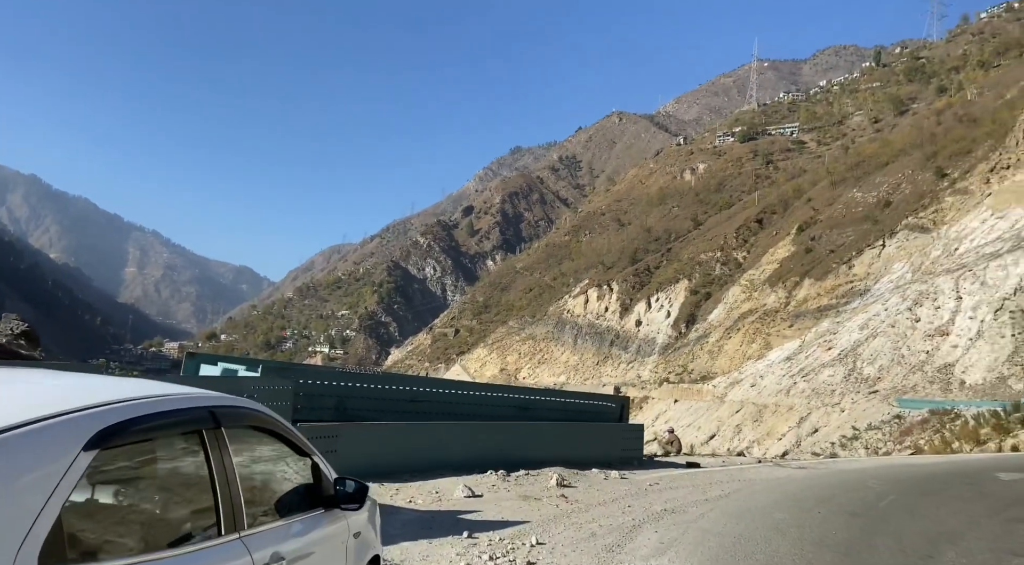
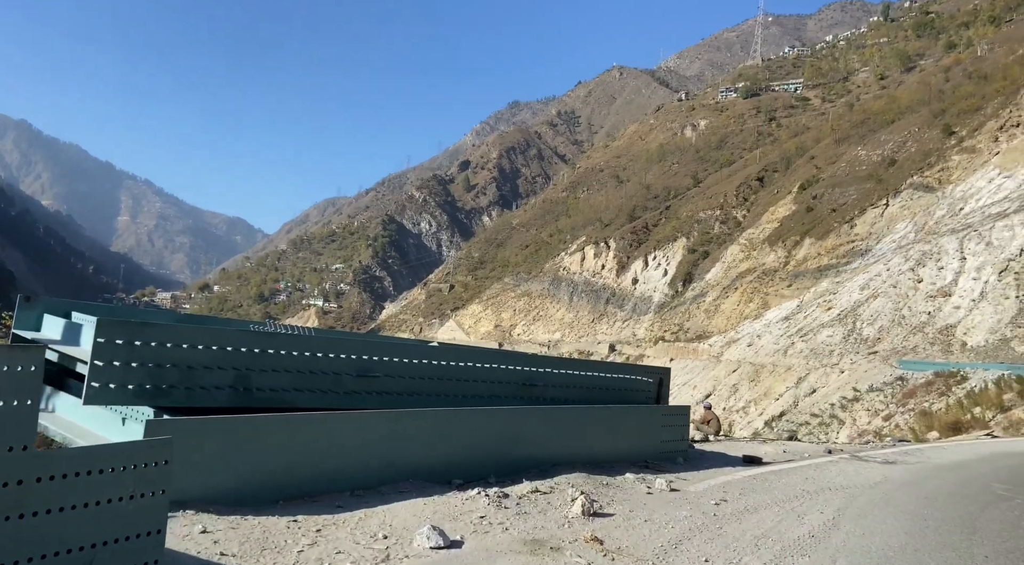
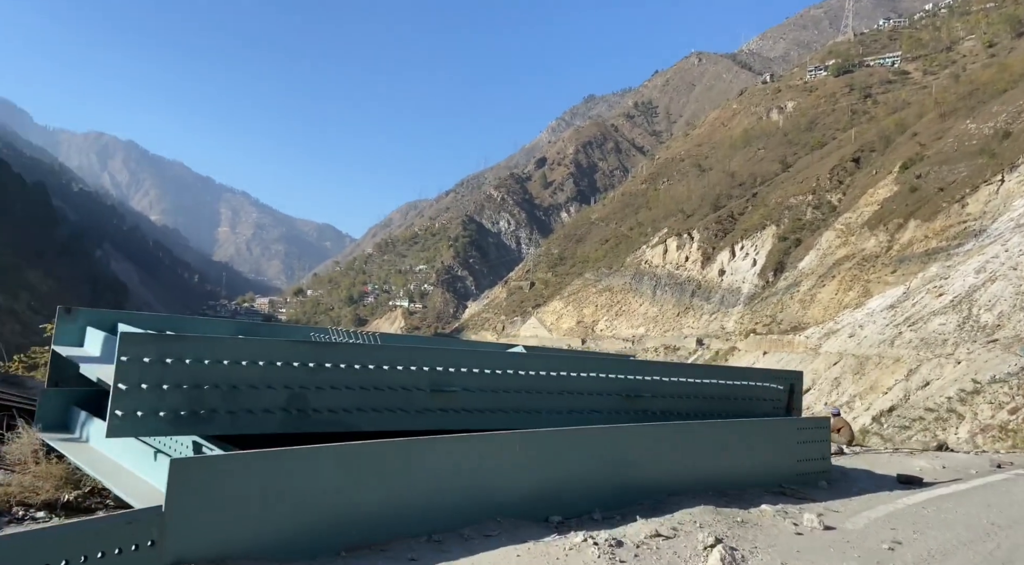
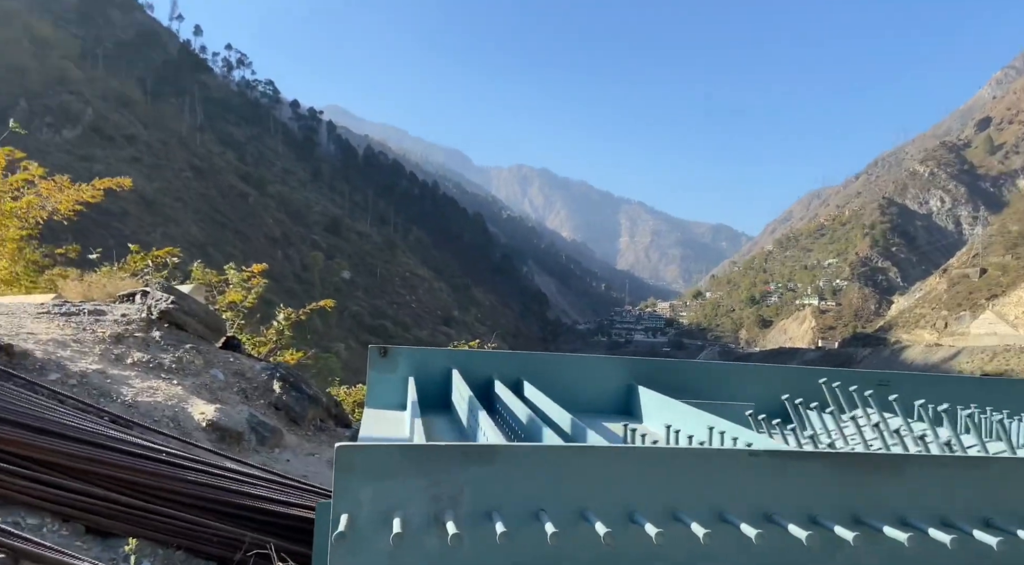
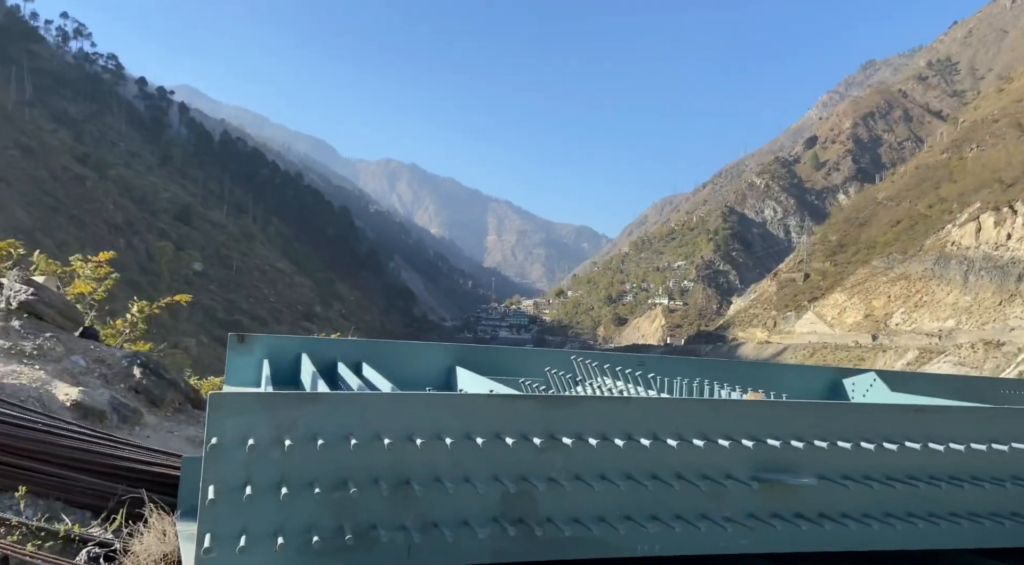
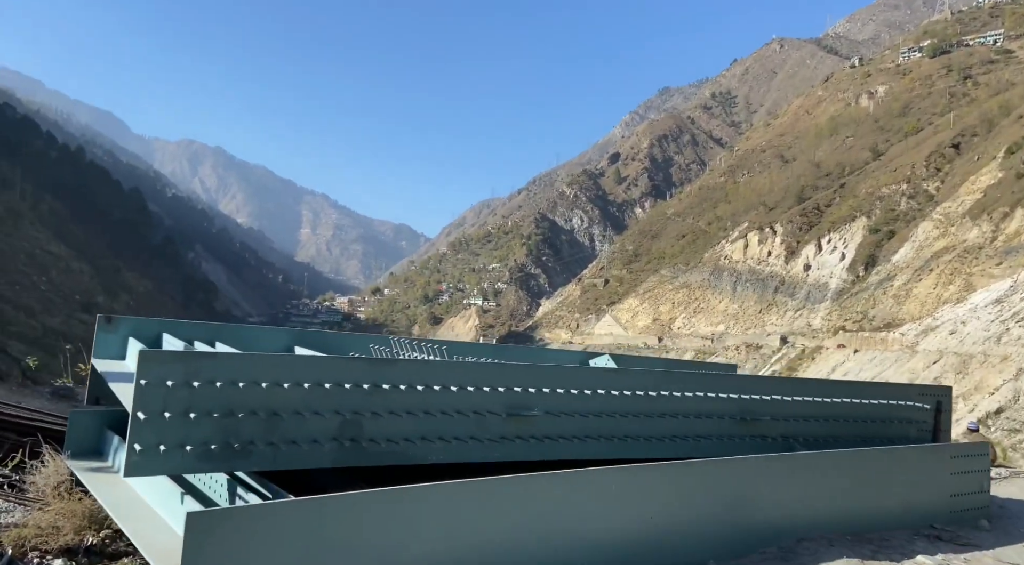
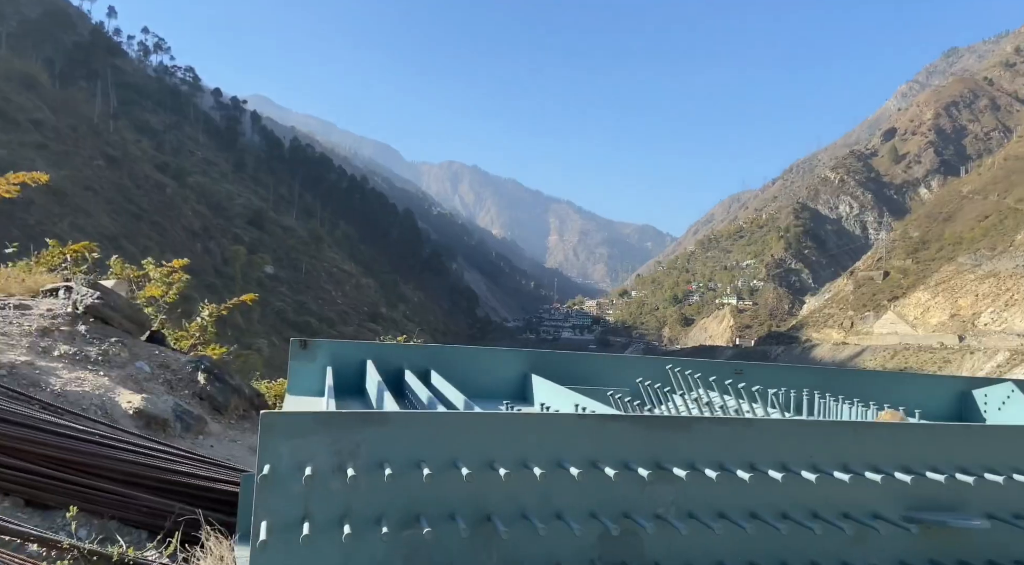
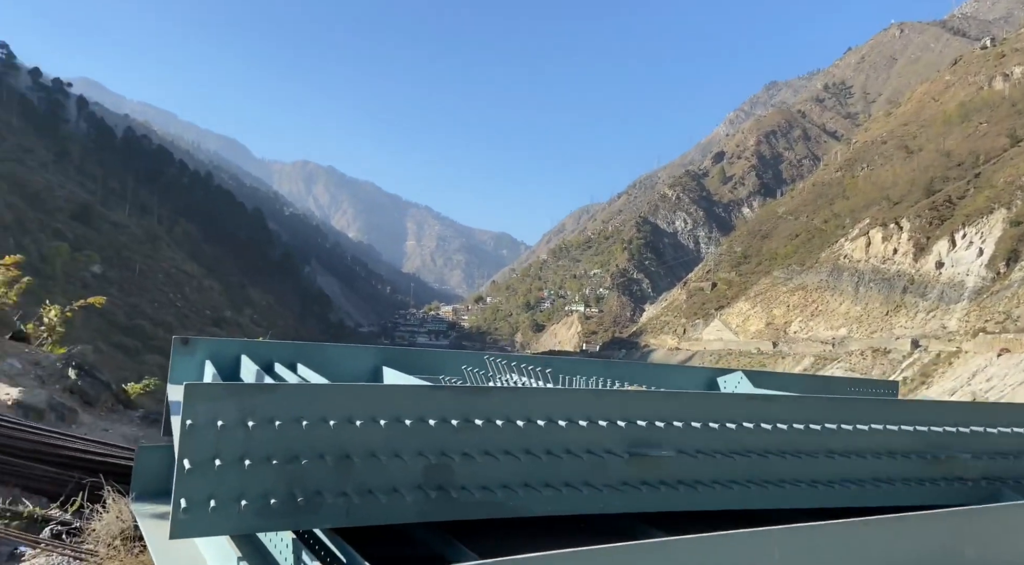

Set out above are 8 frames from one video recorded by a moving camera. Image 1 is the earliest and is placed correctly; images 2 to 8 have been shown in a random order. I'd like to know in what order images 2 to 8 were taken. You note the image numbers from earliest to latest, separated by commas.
2, 3, 6, 8, 5, 7, 4
